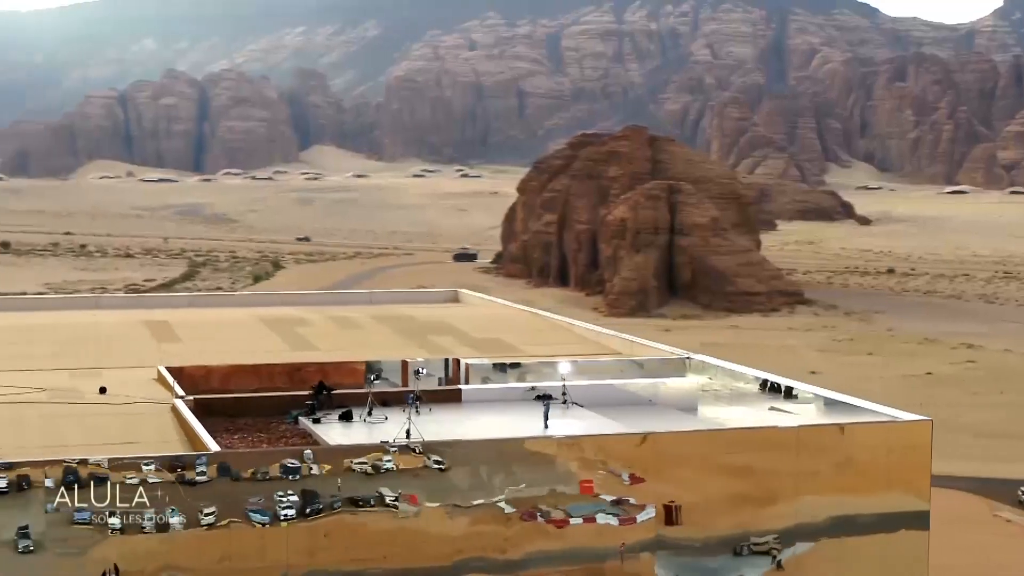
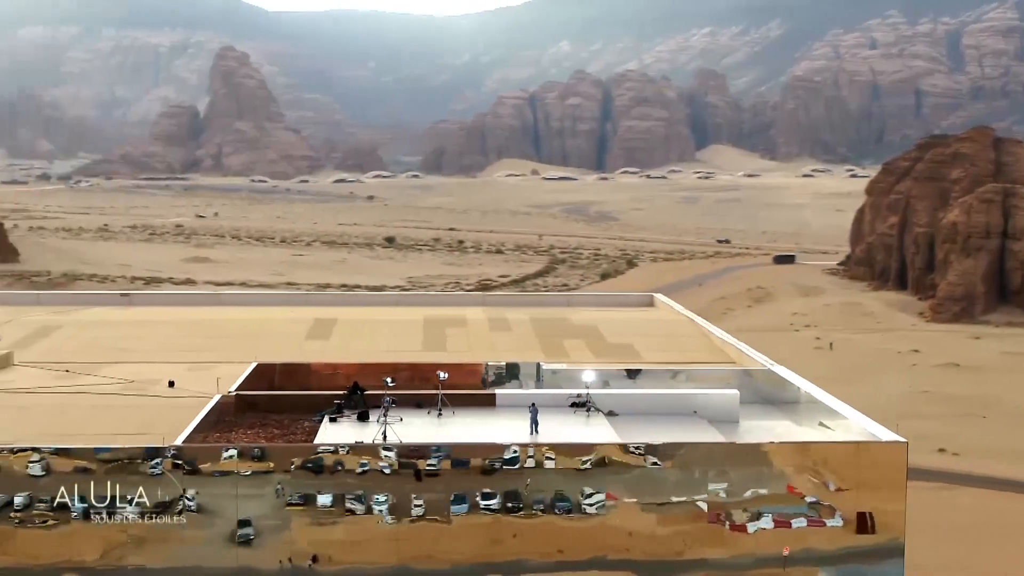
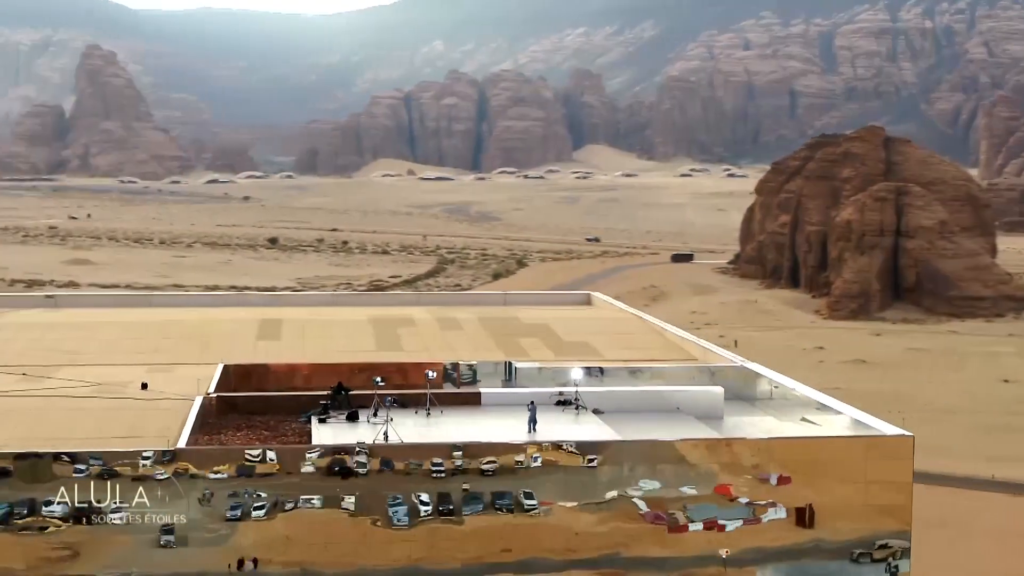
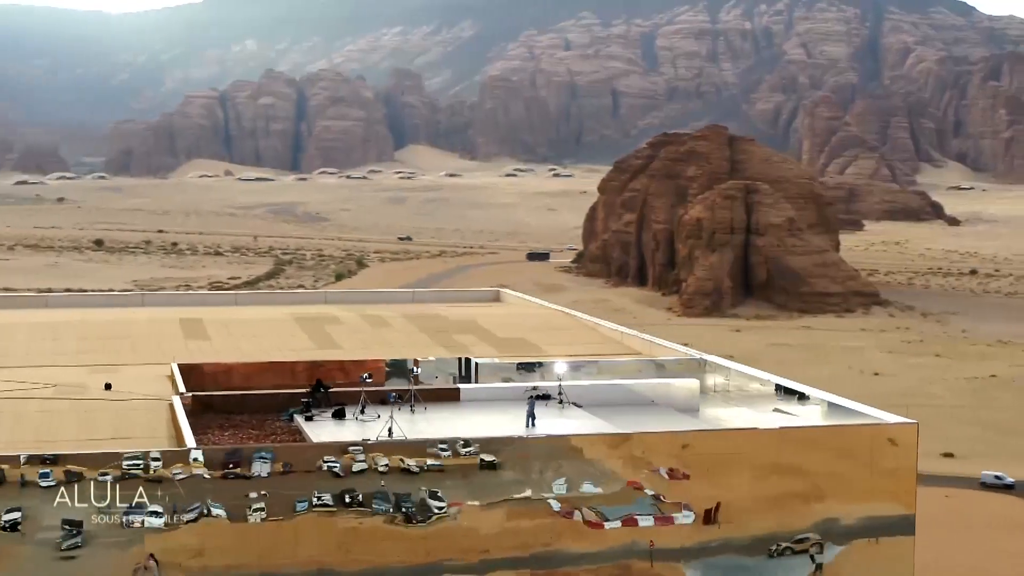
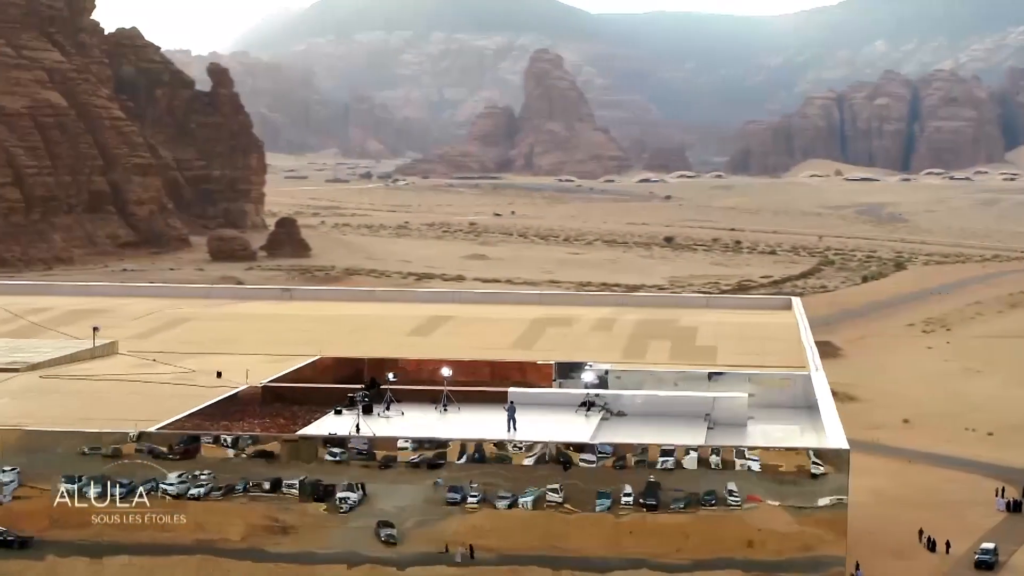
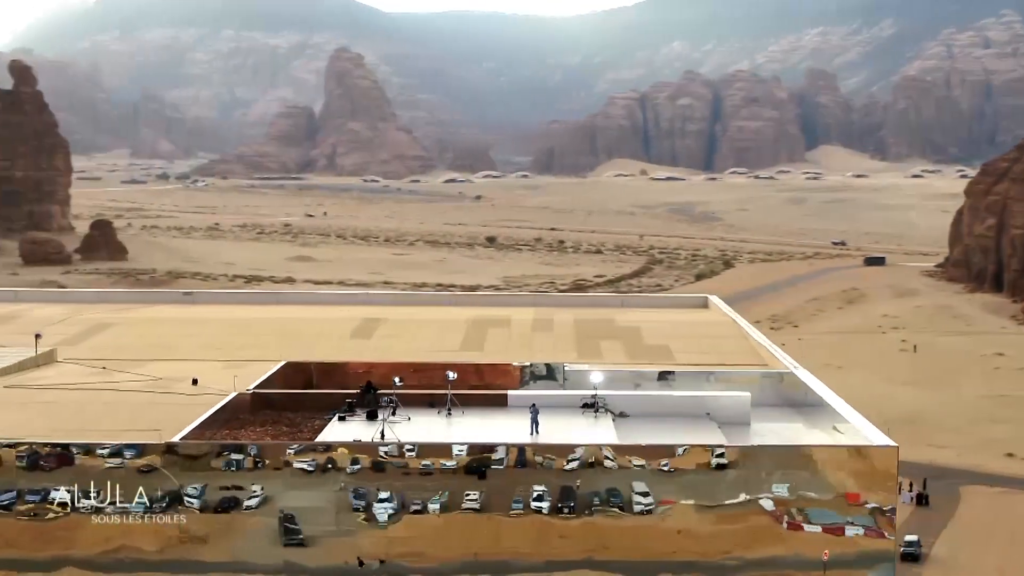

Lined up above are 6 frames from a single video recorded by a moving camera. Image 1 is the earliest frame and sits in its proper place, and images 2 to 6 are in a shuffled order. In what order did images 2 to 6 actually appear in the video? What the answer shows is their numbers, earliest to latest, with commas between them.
4, 3, 2, 6, 5
